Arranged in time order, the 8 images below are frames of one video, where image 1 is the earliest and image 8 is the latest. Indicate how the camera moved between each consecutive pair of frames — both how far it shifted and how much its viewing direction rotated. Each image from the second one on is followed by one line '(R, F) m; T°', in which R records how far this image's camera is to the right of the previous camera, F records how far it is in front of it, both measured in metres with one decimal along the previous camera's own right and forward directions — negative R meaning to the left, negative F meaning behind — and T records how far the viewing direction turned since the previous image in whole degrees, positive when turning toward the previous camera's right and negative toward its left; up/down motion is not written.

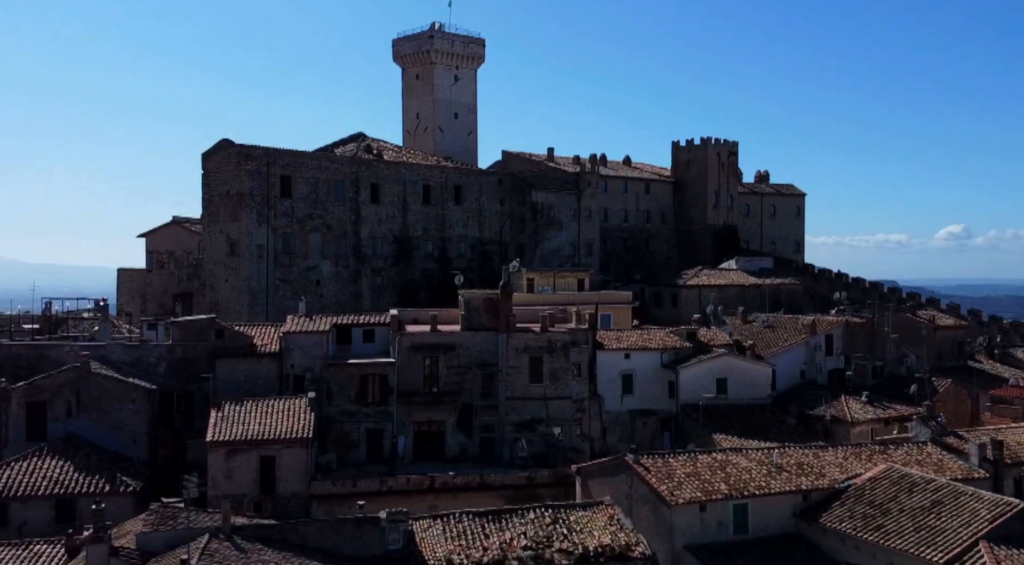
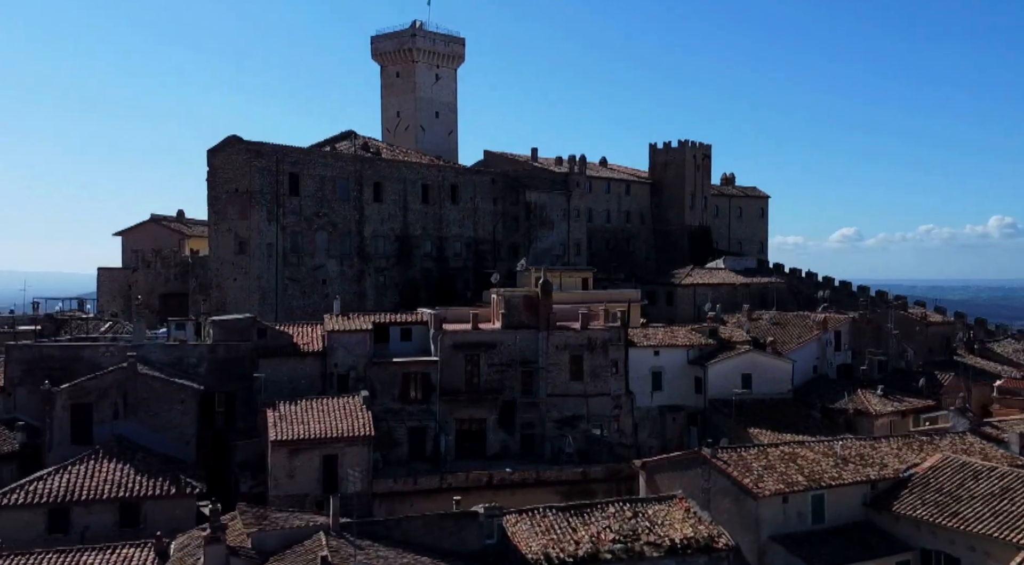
(-3.4, 0.0) m; +4°
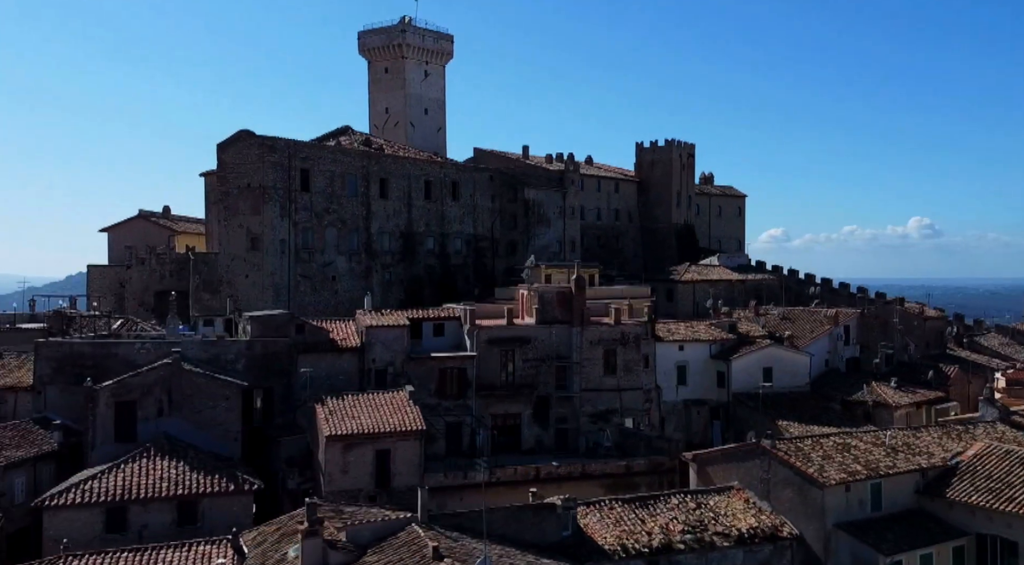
(-2.6, +0.1) m; +3°
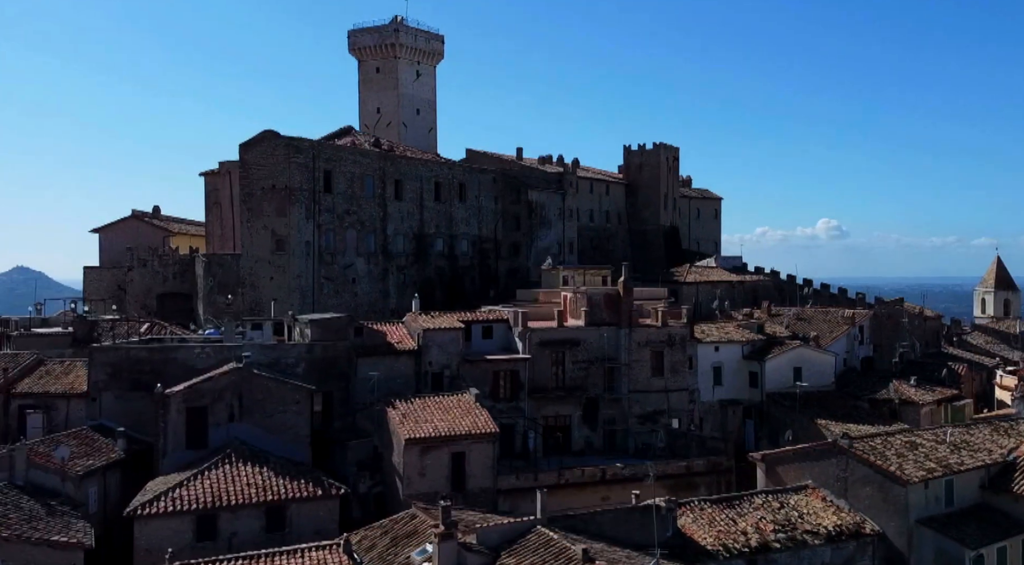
(-3.4, 0.0) m; +4°
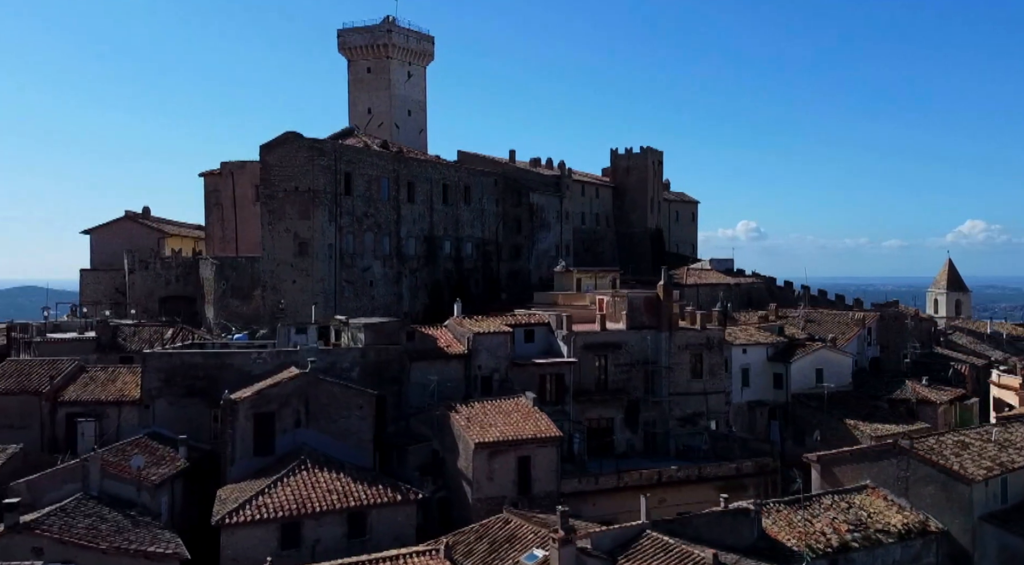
(-3.1, 0.0) m; +3°
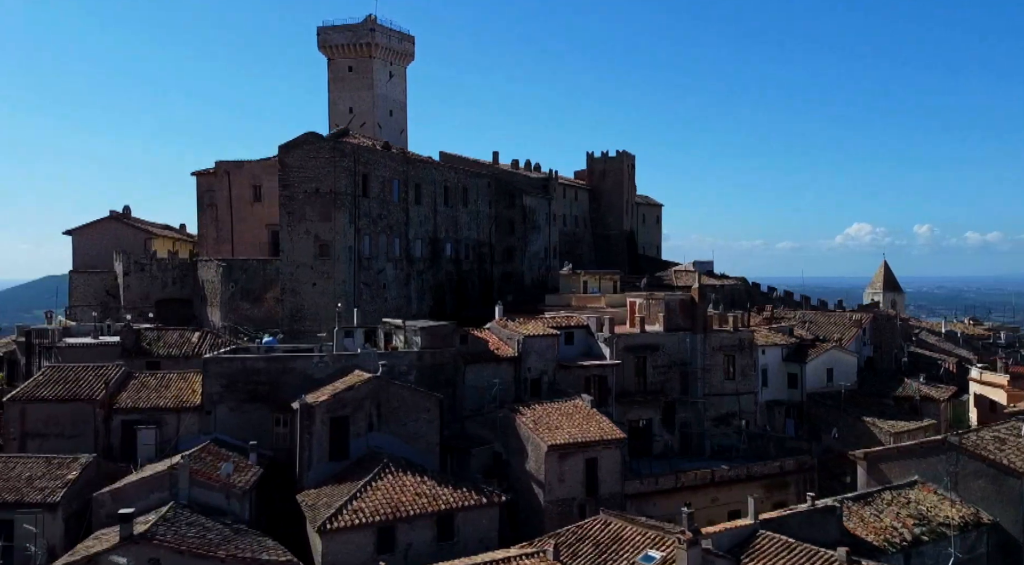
(-3.6, -0.1) m; +5°
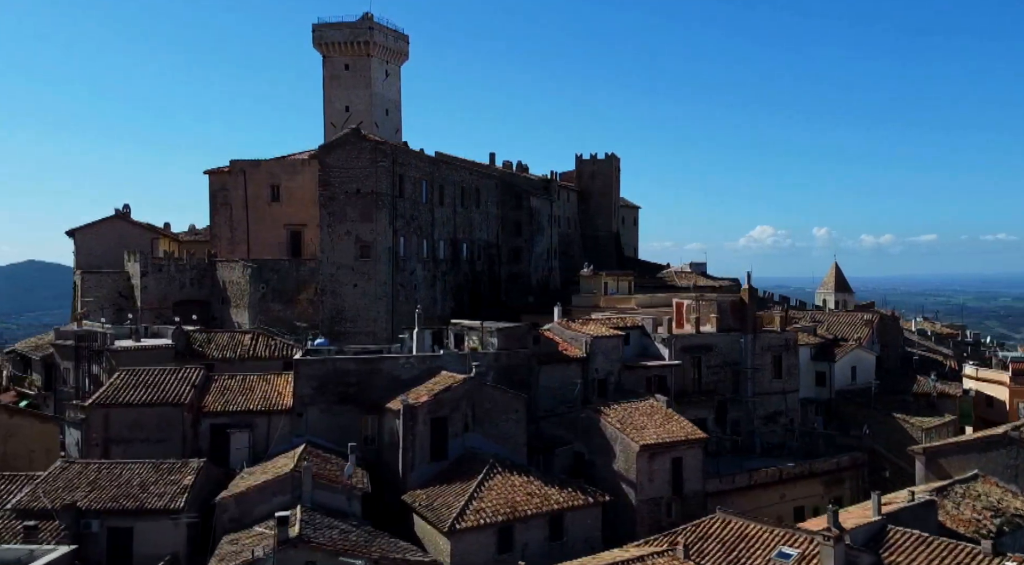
(-4.0, -0.2) m; +4°
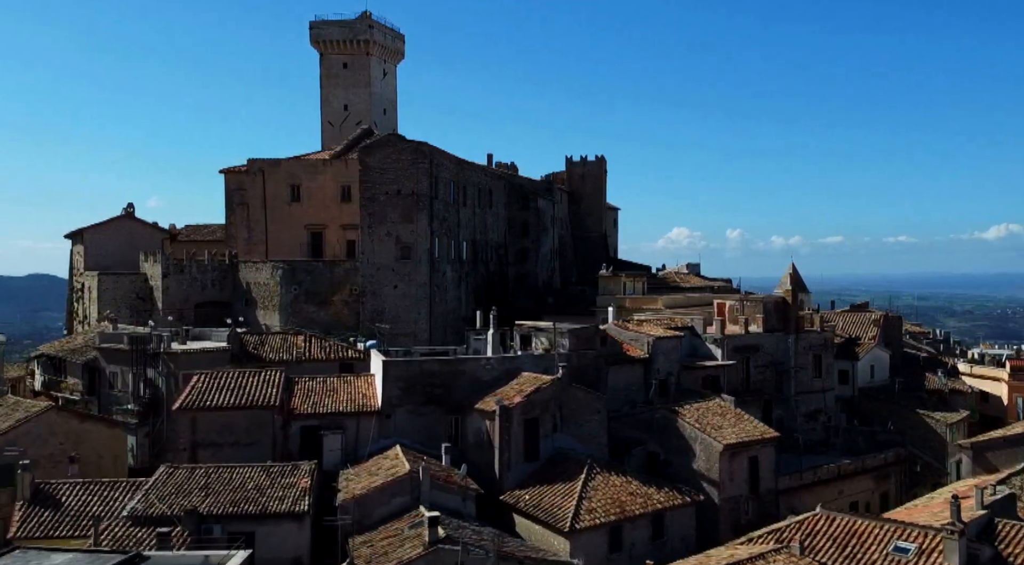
(-3.8, -0.2) m; +4°
